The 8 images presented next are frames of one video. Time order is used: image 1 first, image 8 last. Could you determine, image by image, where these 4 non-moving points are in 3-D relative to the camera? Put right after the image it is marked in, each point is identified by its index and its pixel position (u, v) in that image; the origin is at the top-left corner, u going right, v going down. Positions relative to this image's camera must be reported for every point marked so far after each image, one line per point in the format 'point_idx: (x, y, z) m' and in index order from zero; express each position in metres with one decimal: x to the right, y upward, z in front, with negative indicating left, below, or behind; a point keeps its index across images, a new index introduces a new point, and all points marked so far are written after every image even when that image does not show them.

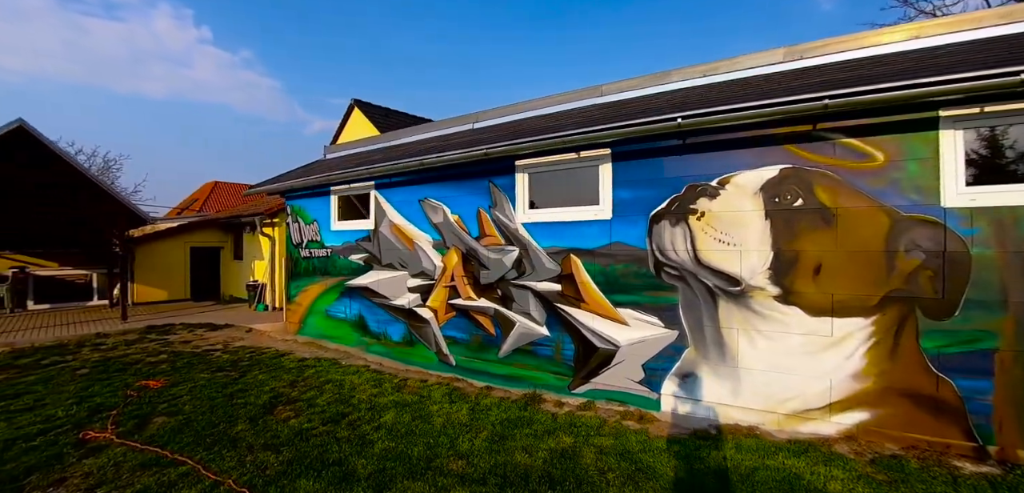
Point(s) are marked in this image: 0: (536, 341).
0: (+0.3, -1.1, +5.0) m
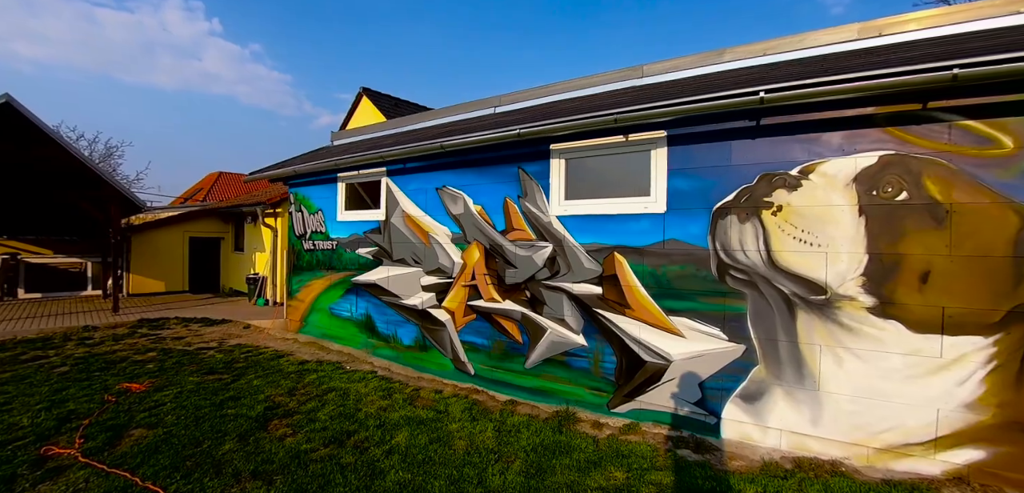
0: (+0.6, -1.1, +4.3) m
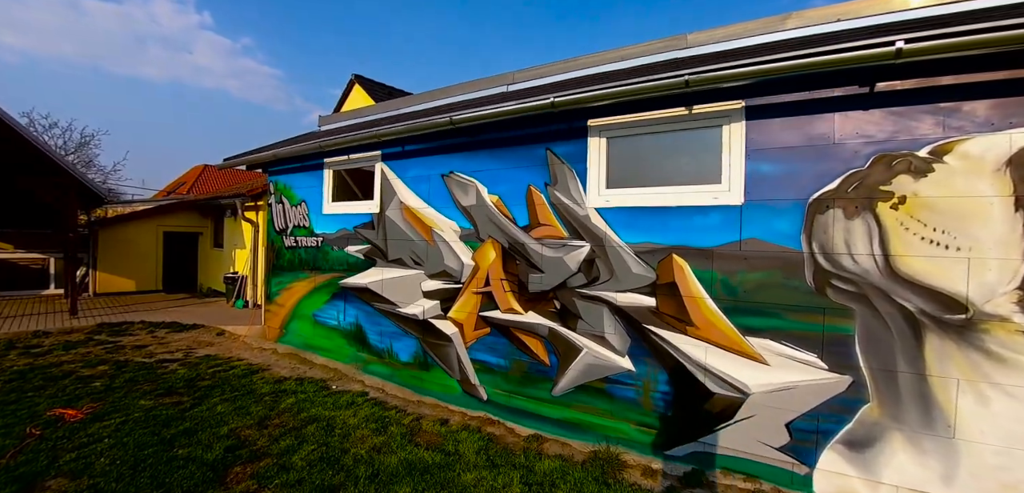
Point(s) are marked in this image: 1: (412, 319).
0: (+0.8, -1.1, +3.5) m
1: (-1.1, -0.8, +4.6) m
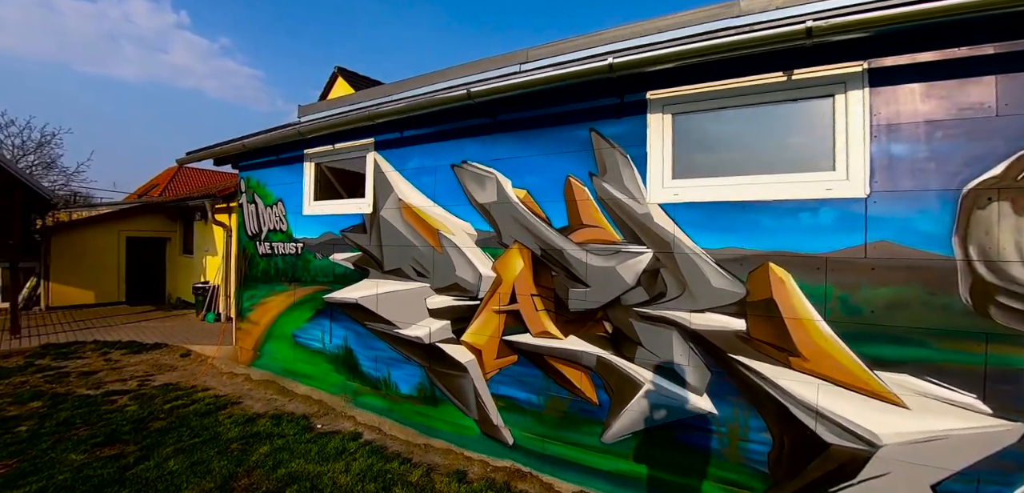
0: (+1.1, -1.1, +2.7) m
1: (-0.8, -0.8, +3.7) m
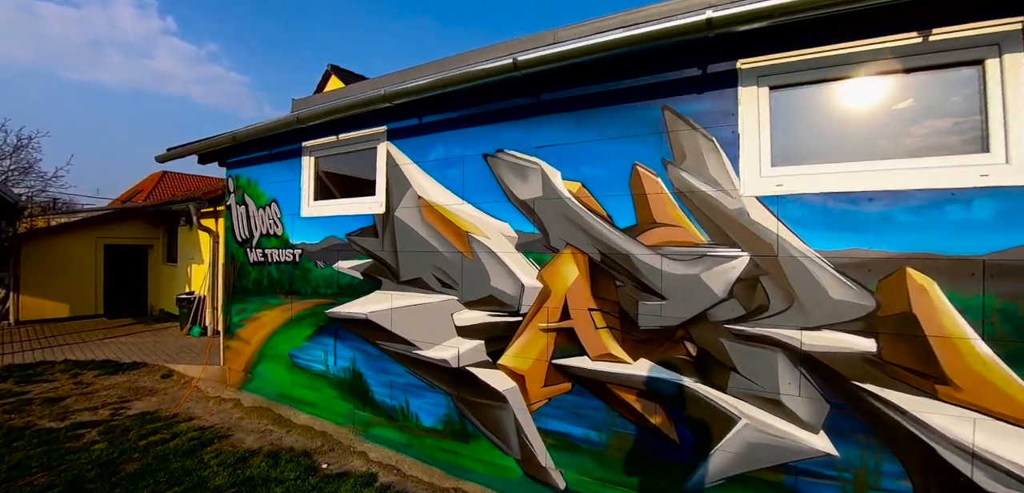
0: (+1.4, -1.1, +2.2) m
1: (-0.5, -0.9, +3.2) m
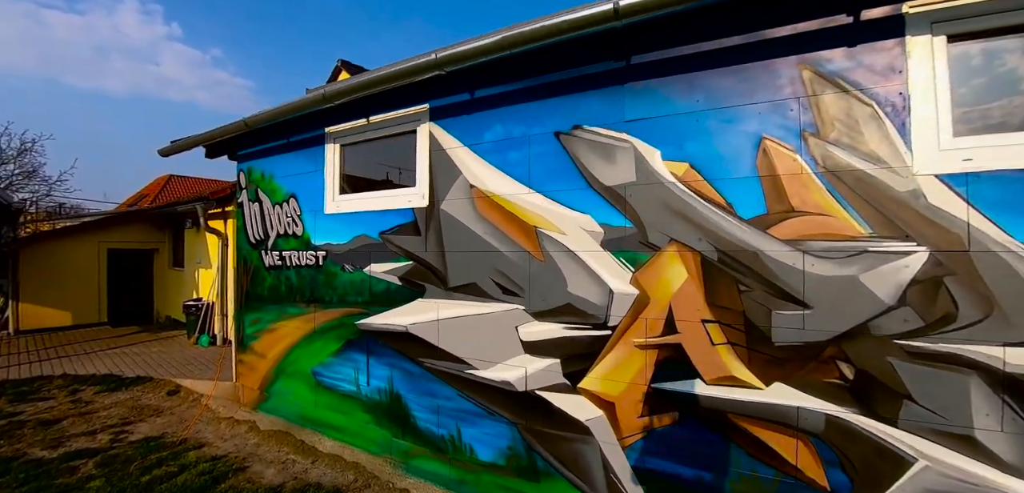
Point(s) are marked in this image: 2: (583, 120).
0: (+1.9, -1.1, +1.6) m
1: (-0.1, -0.9, +2.6) m
2: (+0.4, +0.7, +2.4) m
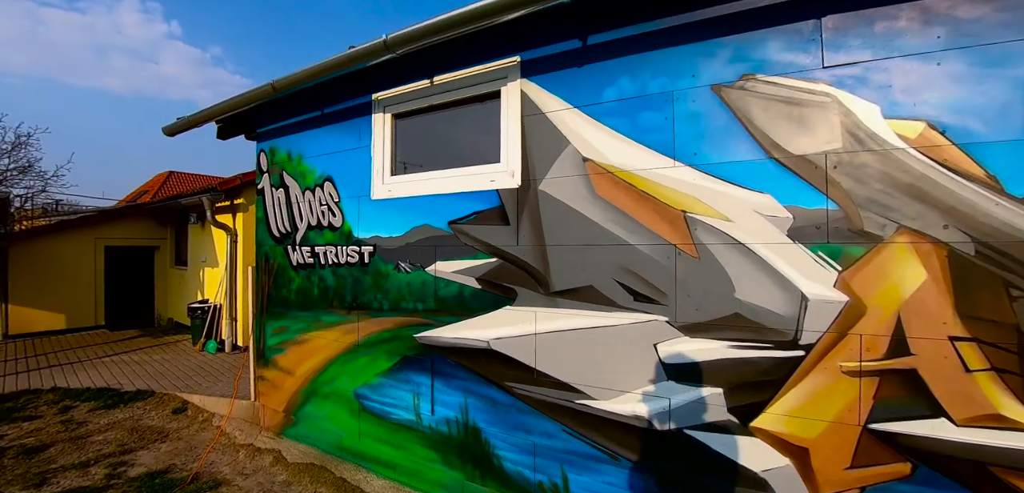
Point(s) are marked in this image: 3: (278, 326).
0: (+2.5, -1.0, +1.0) m
1: (+0.5, -0.8, +2.0) m
2: (+1.0, +0.8, +1.8) m
3: (-1.9, -0.6, +3.5) m
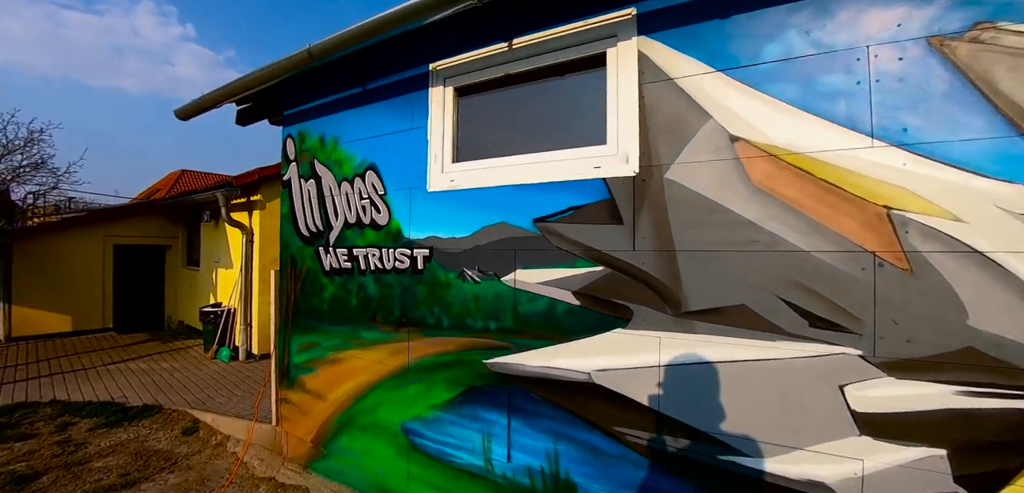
0: (+2.9, -1.1, +0.4) m
1: (+1.0, -0.9, +1.4) m
2: (+1.5, +0.7, +1.2) m
3: (-1.4, -0.7, +3.0) m
